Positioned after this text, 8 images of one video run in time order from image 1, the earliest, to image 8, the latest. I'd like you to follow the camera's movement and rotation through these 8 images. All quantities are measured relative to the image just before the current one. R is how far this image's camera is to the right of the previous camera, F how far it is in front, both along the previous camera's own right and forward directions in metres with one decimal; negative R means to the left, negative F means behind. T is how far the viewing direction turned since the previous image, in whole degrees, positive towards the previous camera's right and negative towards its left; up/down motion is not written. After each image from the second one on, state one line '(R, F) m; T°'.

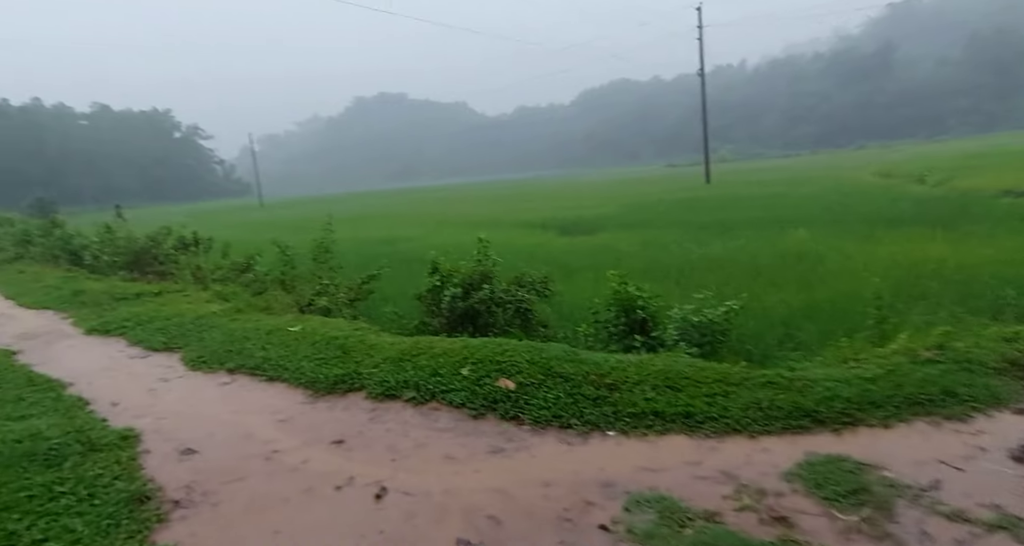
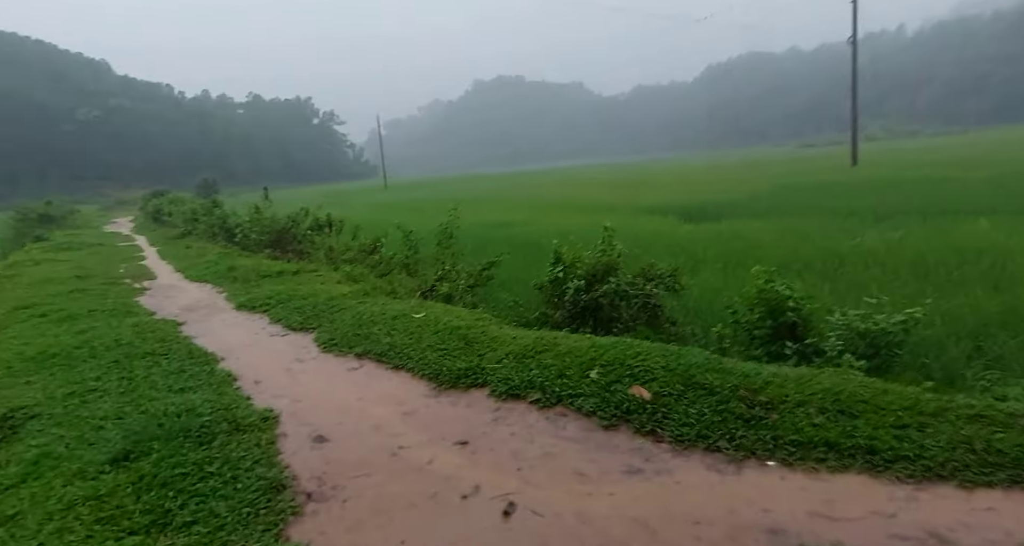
(-0.3, +0.4) m; -12°
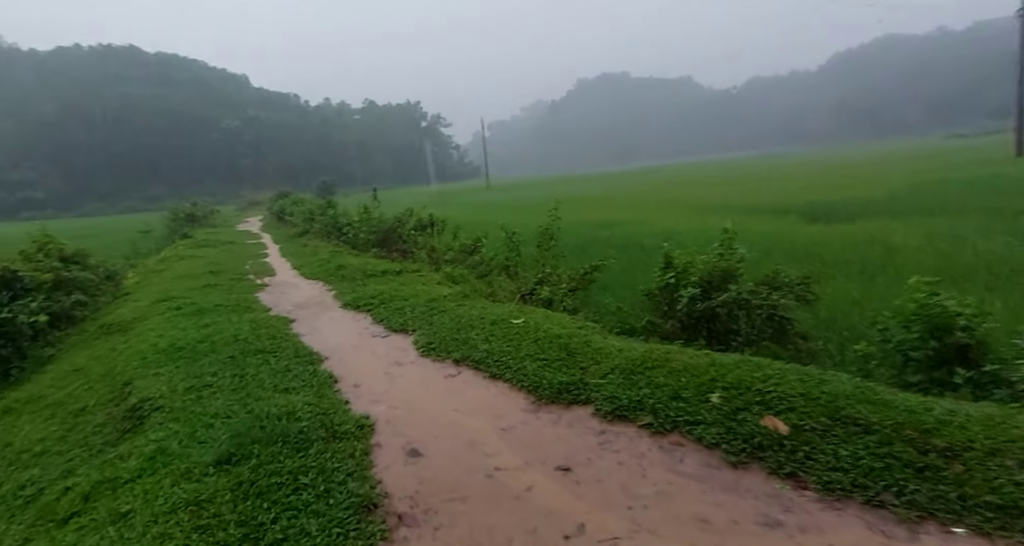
(-0.1, +0.4) m; -11°
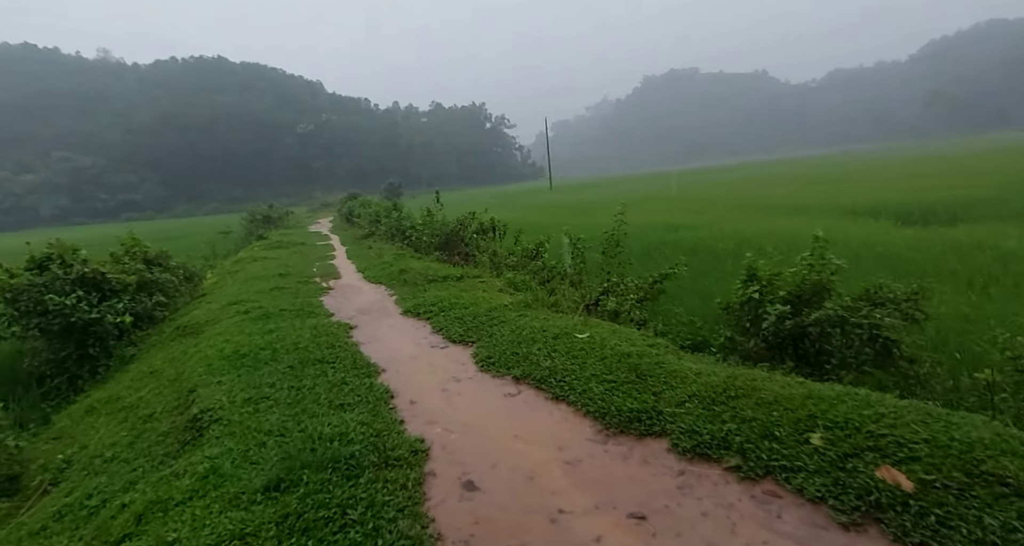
(0.0, +0.3) m; -7°
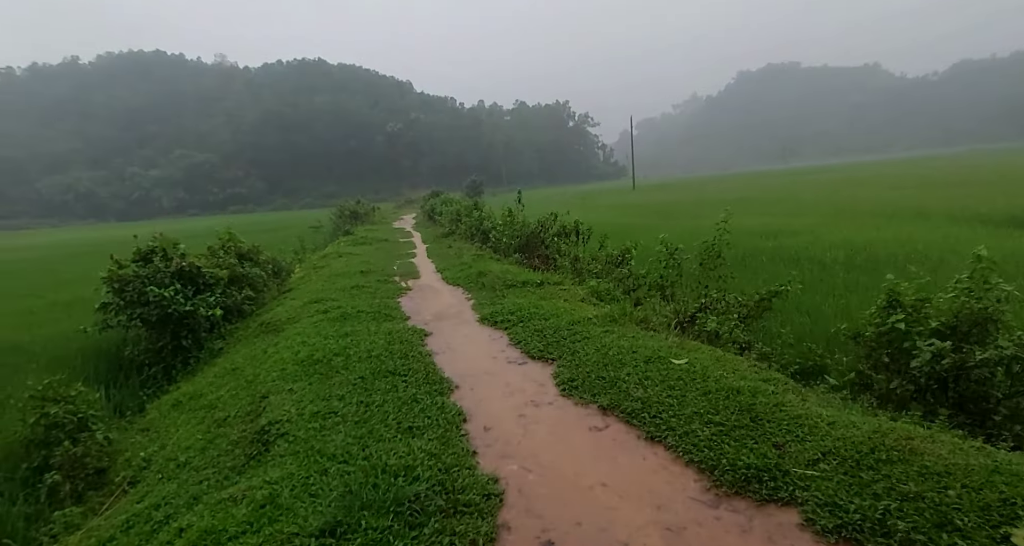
(-0.1, +0.5) m; -9°
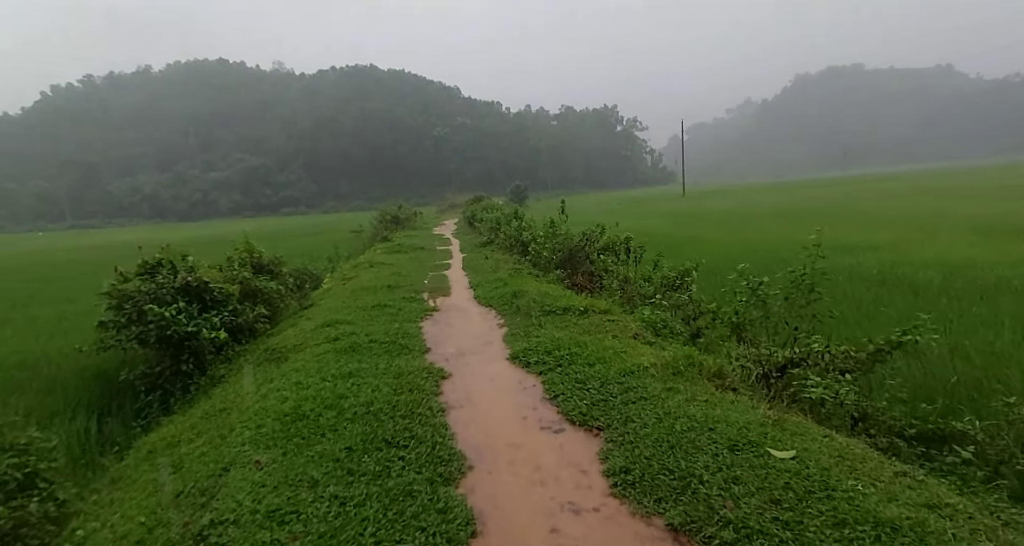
(0.0, +1.2) m; -5°
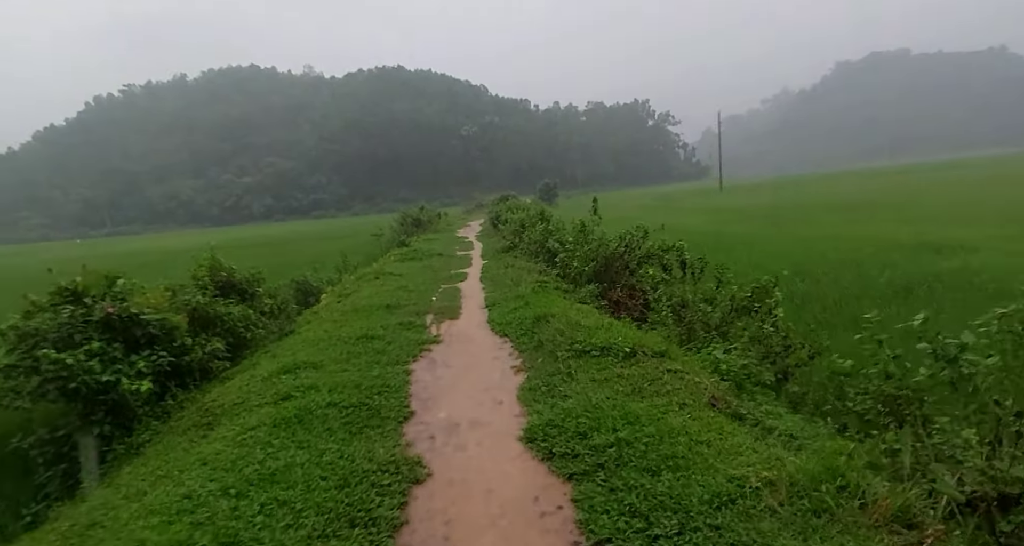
(+0.1, +2.0) m; -3°
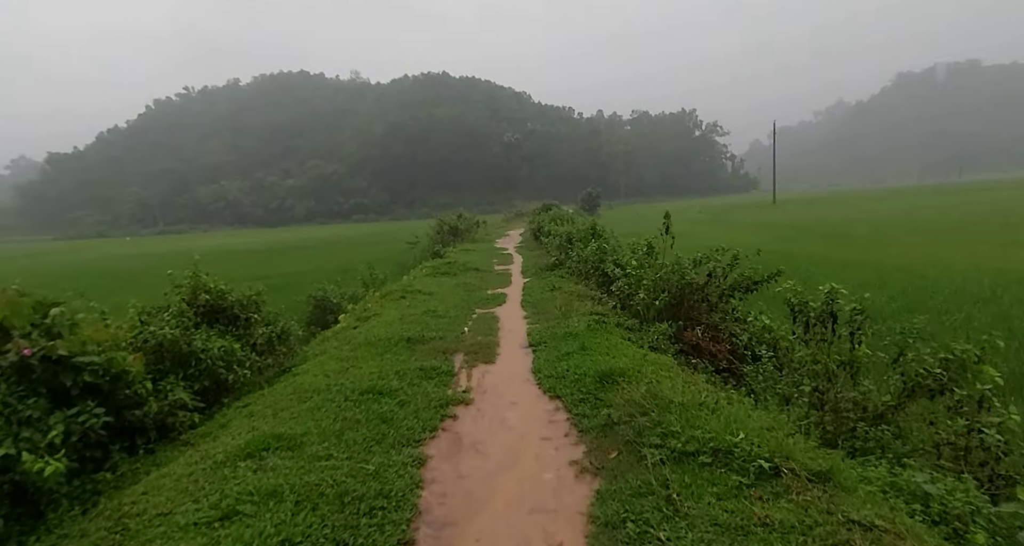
(-0.2, +1.8) m; -4°
